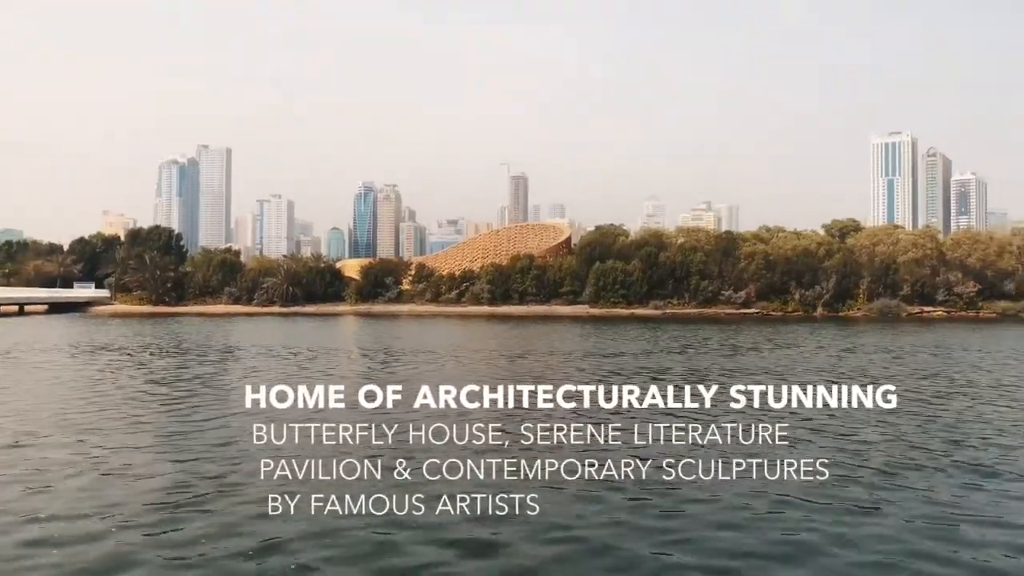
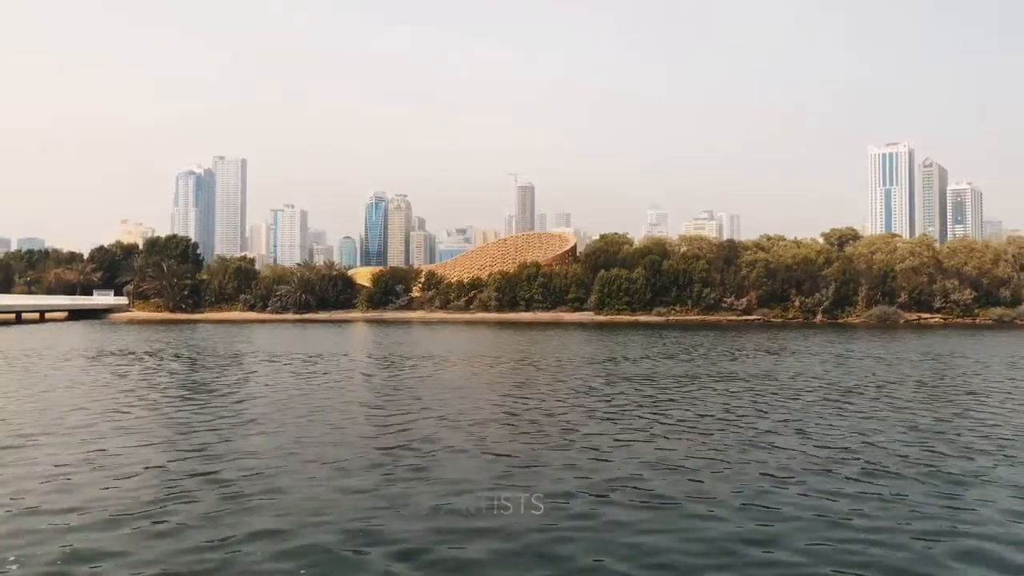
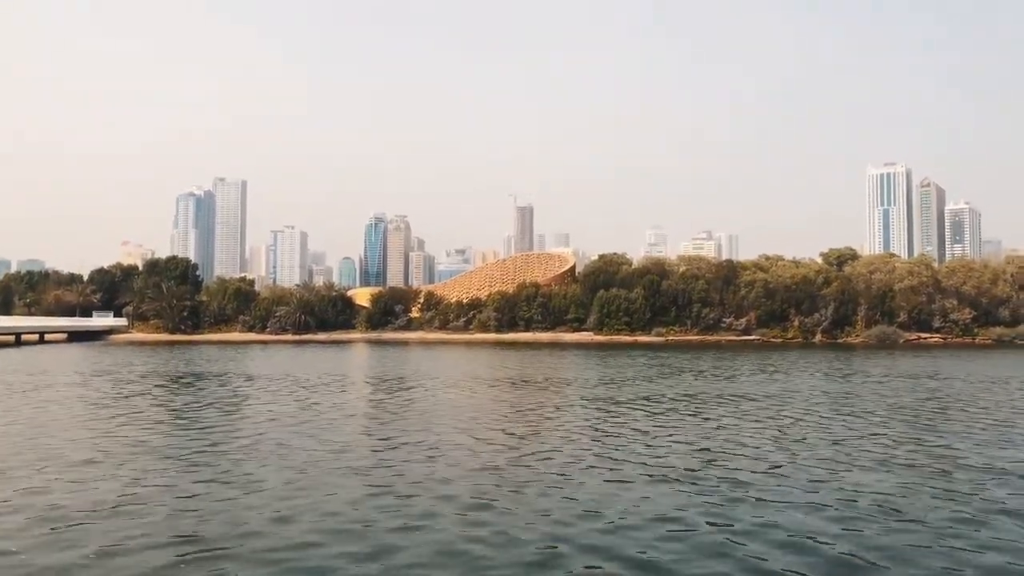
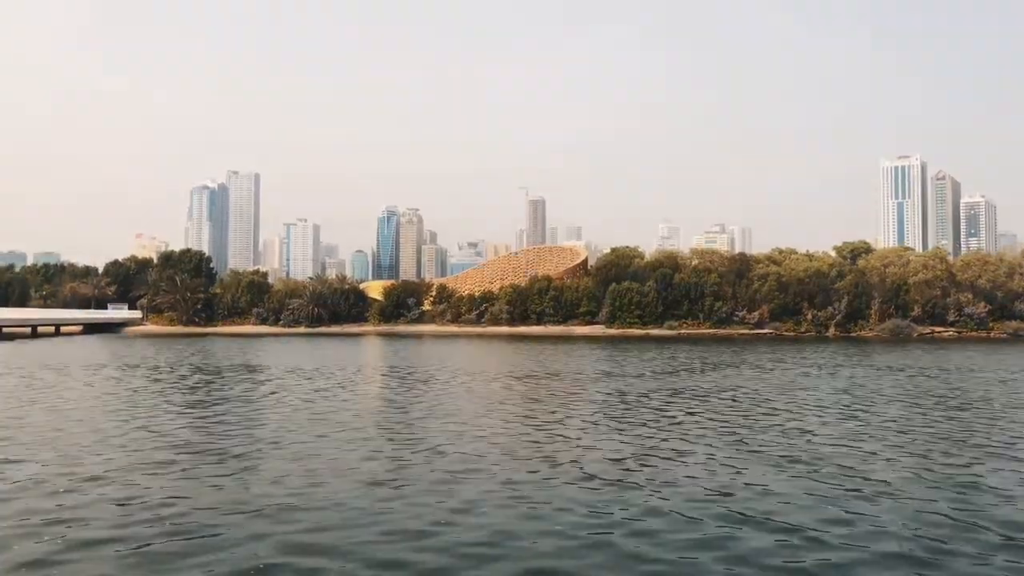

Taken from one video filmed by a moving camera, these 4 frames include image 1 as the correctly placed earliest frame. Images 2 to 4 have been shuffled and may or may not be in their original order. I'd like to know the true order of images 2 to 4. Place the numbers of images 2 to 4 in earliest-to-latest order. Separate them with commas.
2, 4, 3
